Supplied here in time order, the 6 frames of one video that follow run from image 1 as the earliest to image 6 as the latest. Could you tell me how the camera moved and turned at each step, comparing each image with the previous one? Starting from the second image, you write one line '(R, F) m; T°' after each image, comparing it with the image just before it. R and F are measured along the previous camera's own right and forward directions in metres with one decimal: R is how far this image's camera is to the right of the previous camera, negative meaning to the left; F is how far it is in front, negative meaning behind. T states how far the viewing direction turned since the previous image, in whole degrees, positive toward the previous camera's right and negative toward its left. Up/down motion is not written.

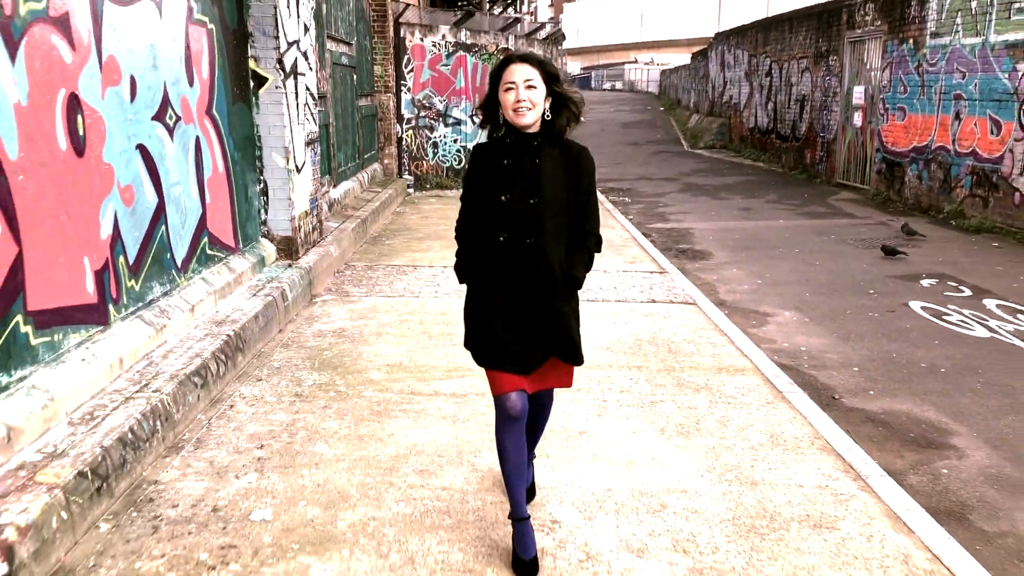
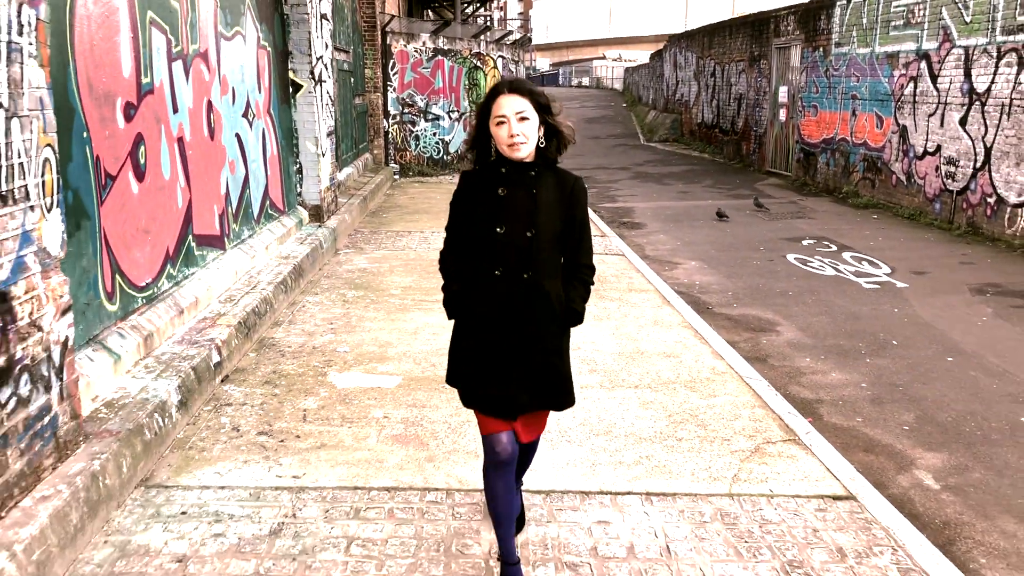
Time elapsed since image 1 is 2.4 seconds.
(0.0, -2.2) m; +2°
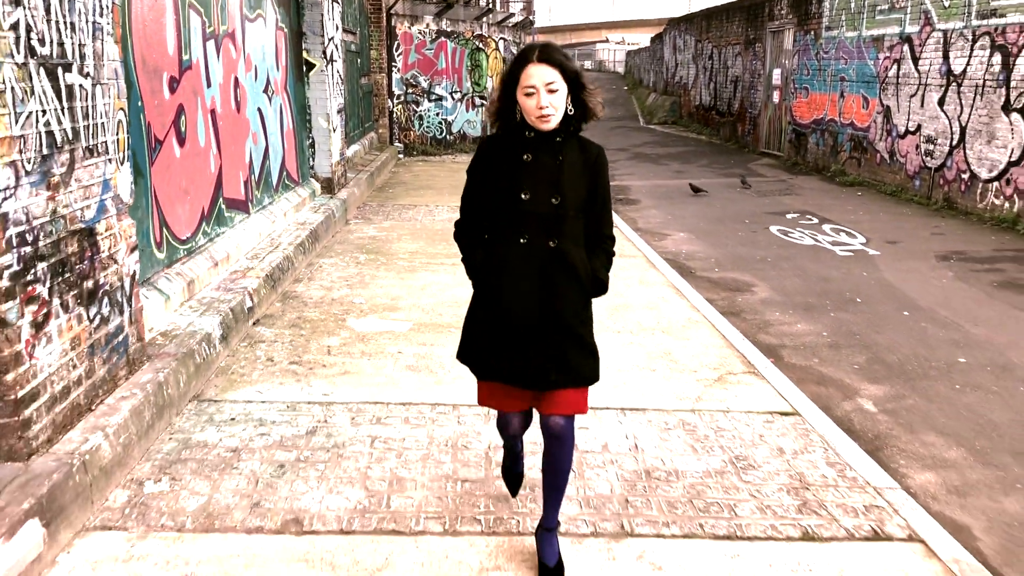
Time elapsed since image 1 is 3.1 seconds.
(0.0, -0.6) m; 0°
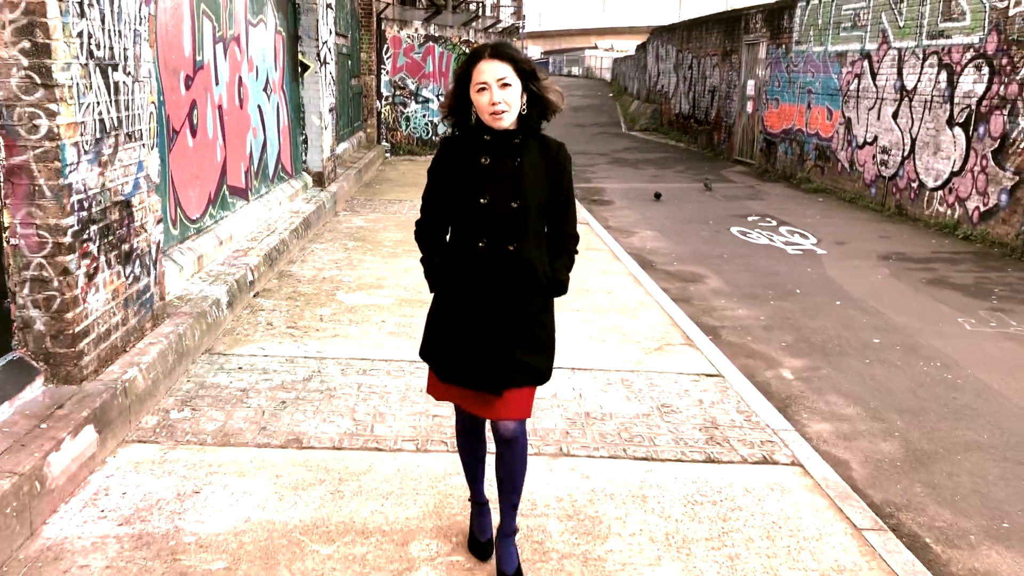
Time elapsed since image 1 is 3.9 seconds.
(+0.1, -0.7) m; +1°
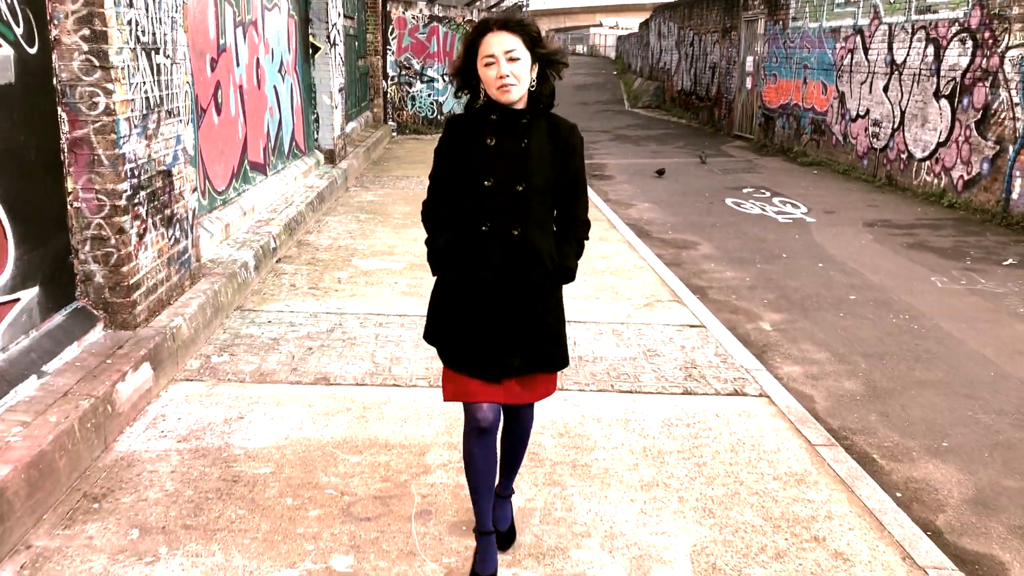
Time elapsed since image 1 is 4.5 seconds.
(0.0, -0.5) m; 0°
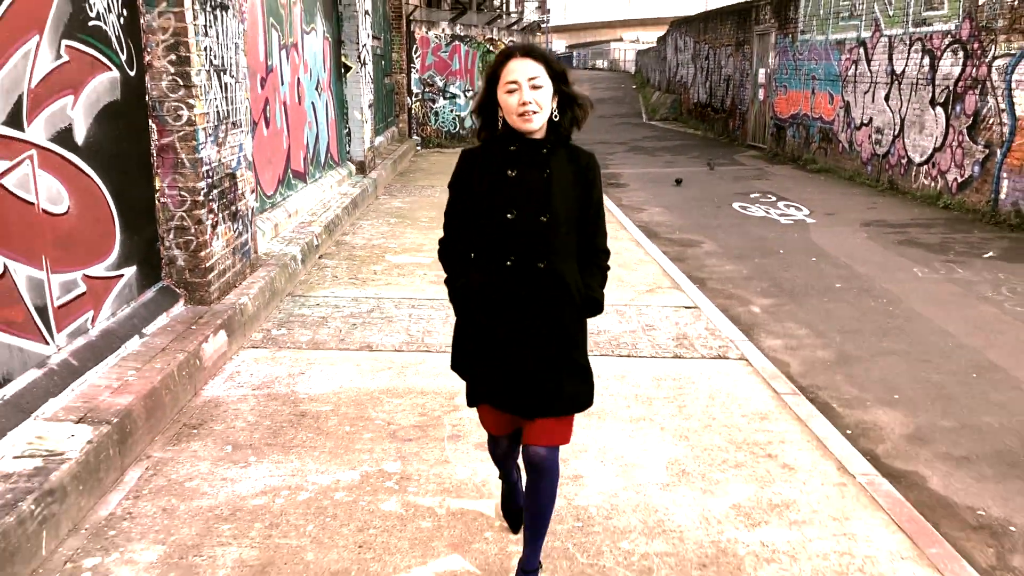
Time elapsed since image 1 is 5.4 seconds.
(0.0, -0.7) m; -2°
